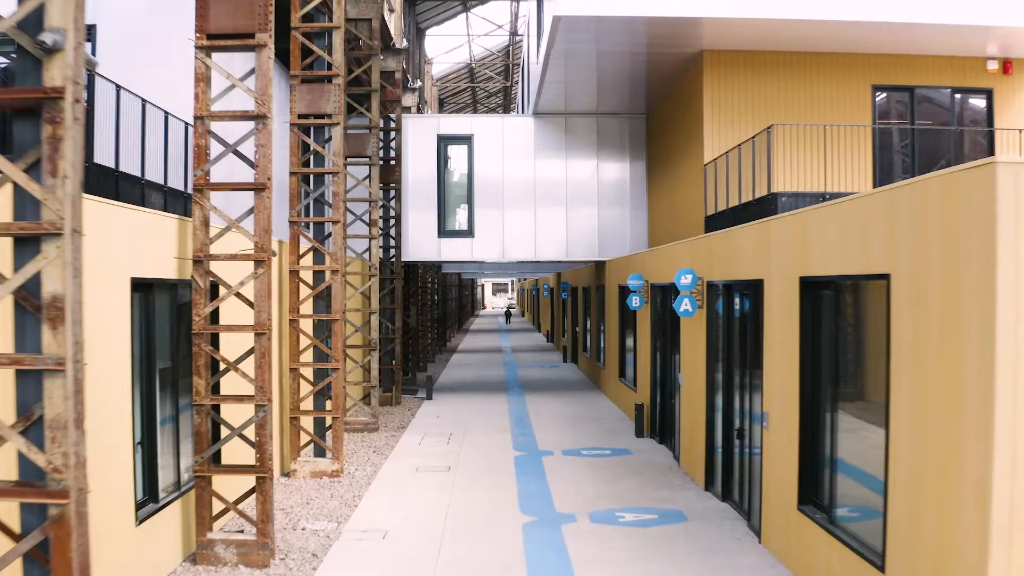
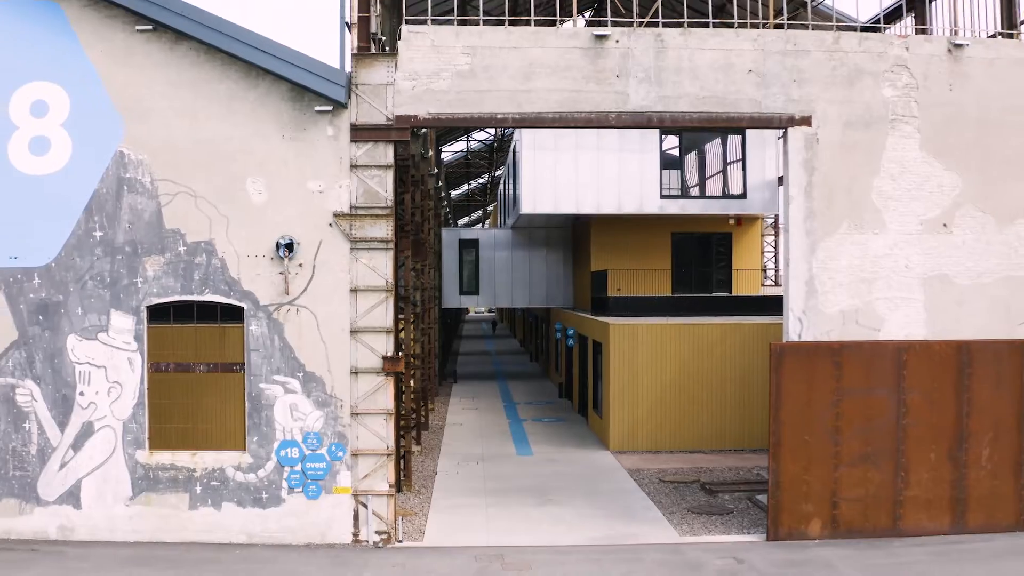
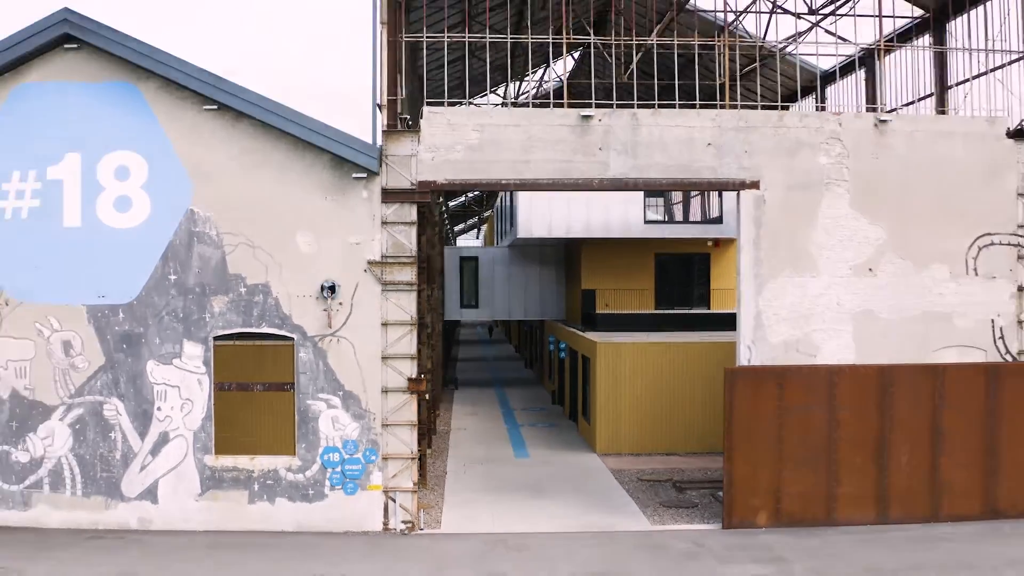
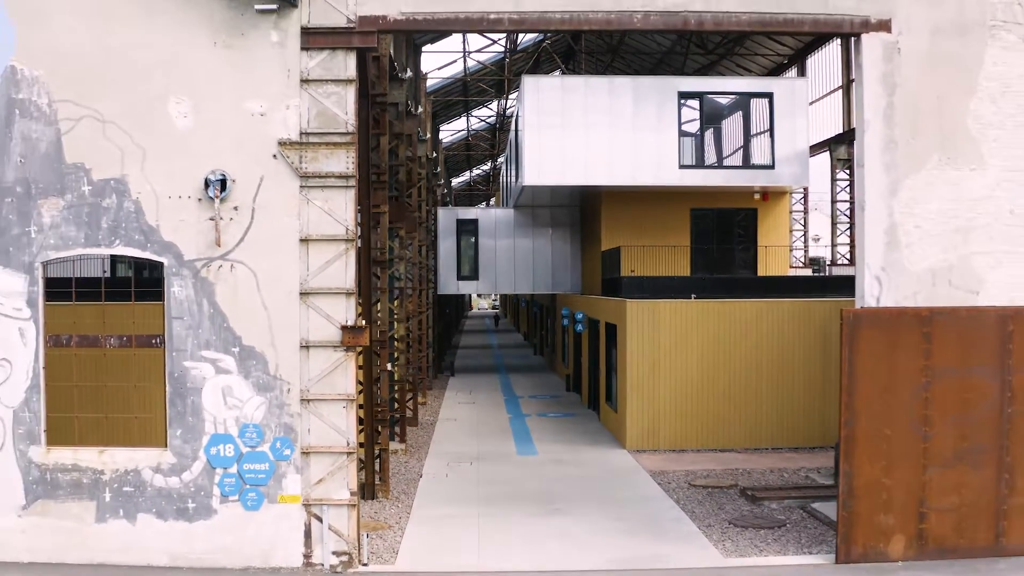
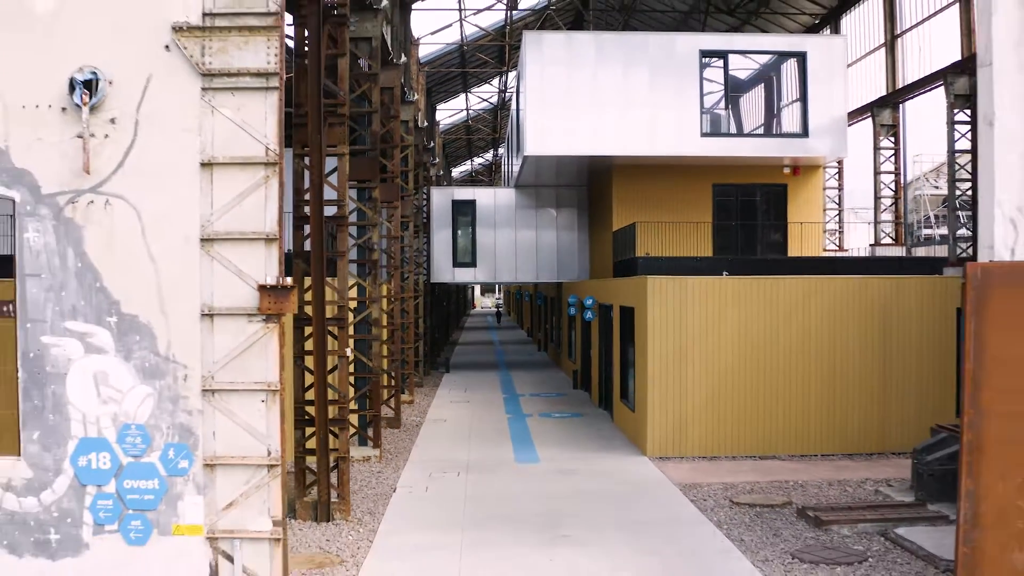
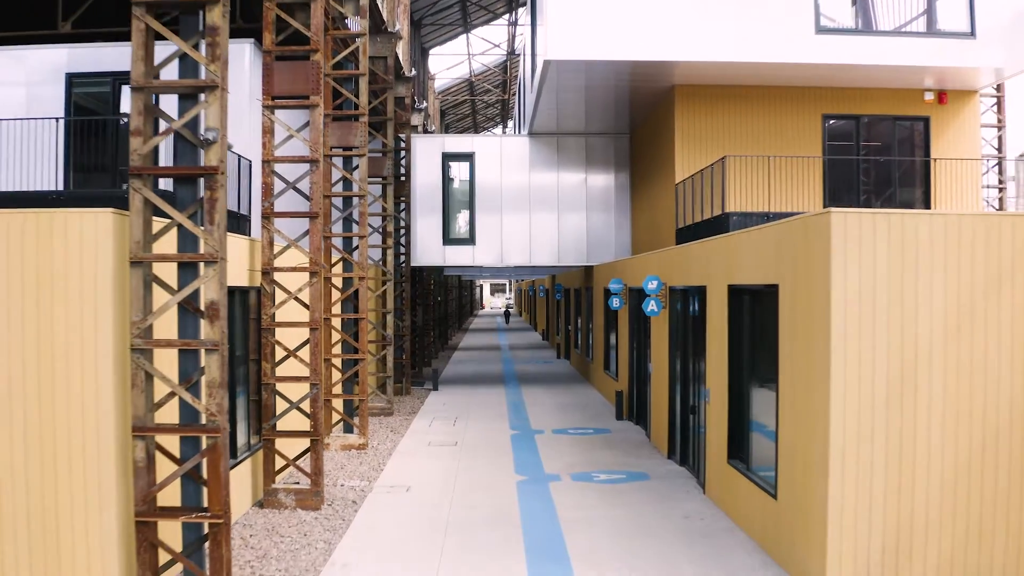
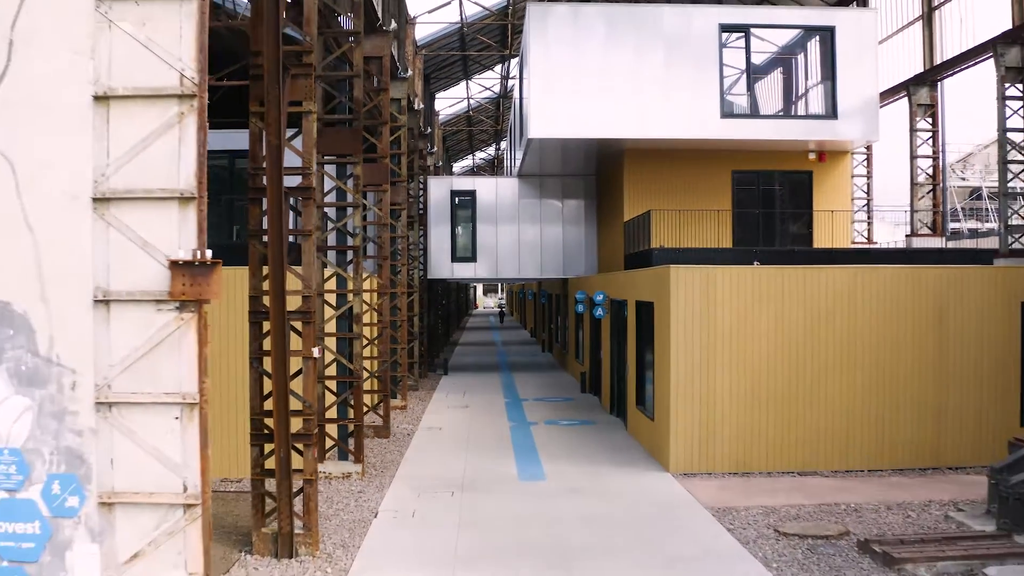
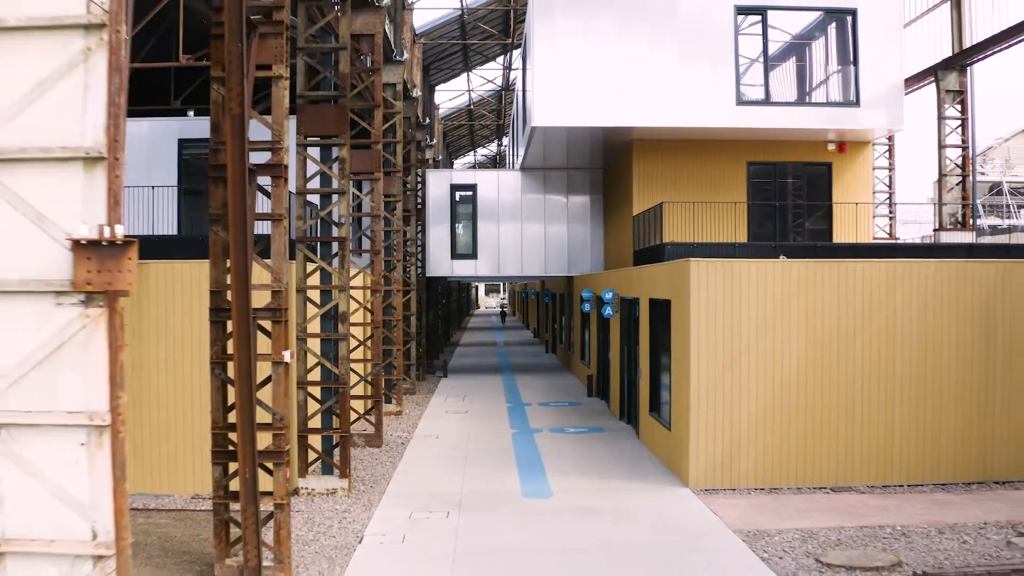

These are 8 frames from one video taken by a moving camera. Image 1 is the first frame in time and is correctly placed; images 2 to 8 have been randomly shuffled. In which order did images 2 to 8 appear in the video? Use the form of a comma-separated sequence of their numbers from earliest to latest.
6, 8, 7, 5, 4, 2, 3
